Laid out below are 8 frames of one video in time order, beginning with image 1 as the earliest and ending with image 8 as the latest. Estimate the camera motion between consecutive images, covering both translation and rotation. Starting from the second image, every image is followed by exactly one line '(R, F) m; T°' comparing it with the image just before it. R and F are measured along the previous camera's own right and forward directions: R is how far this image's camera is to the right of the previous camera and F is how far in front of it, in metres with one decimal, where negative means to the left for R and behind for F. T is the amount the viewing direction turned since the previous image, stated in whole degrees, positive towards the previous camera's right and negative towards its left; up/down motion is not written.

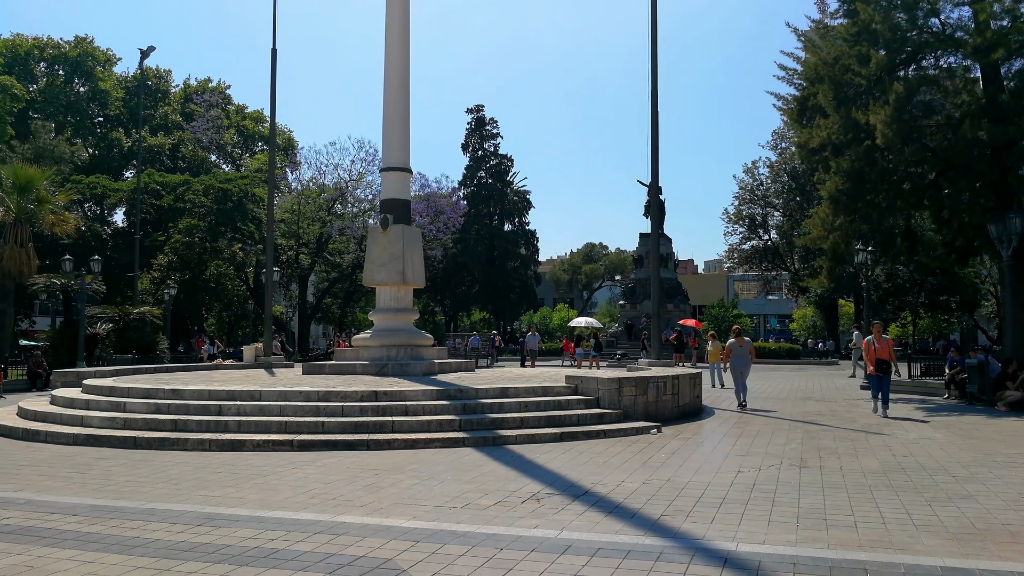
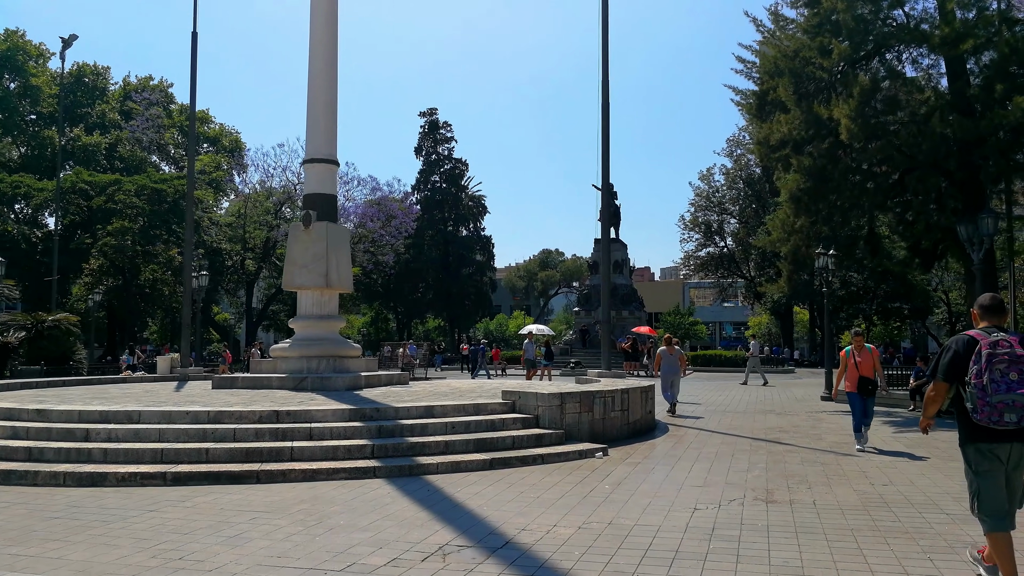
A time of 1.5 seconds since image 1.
(+0.4, +1.4) m; +3°
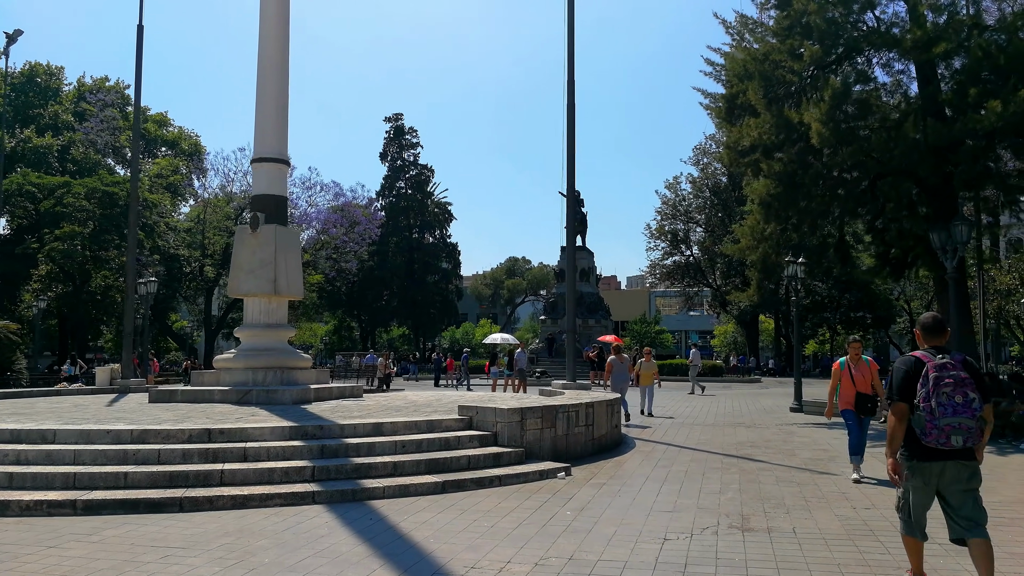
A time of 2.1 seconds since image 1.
(+0.1, +0.7) m; +2°
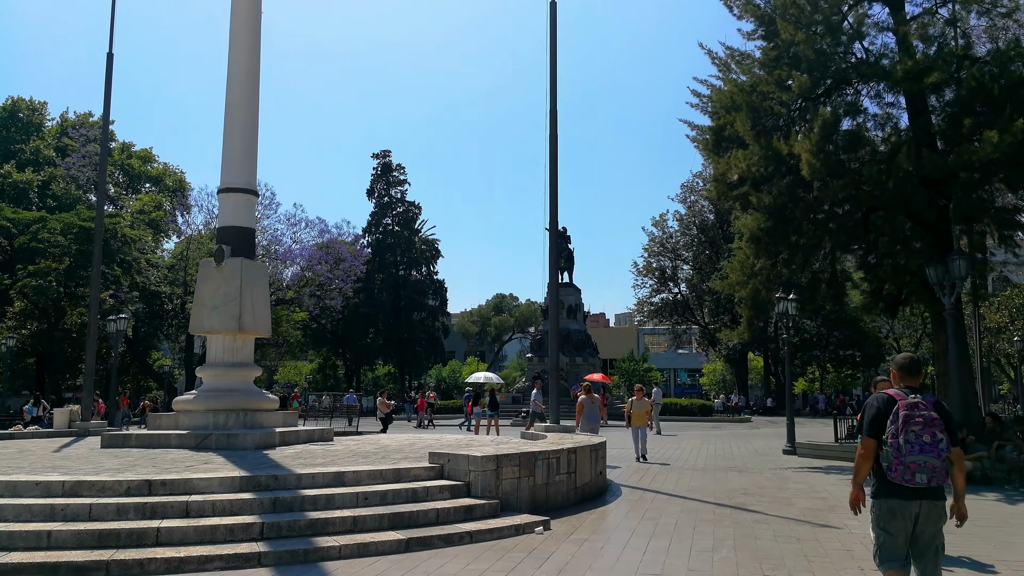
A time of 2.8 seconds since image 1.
(+0.2, +0.7) m; +1°
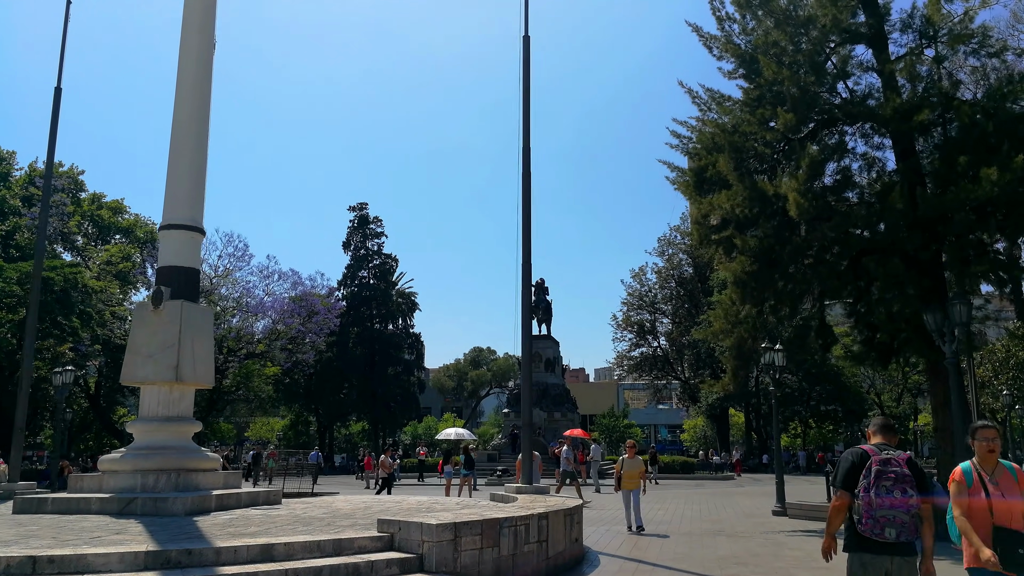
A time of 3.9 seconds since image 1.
(+0.2, +1.1) m; +1°
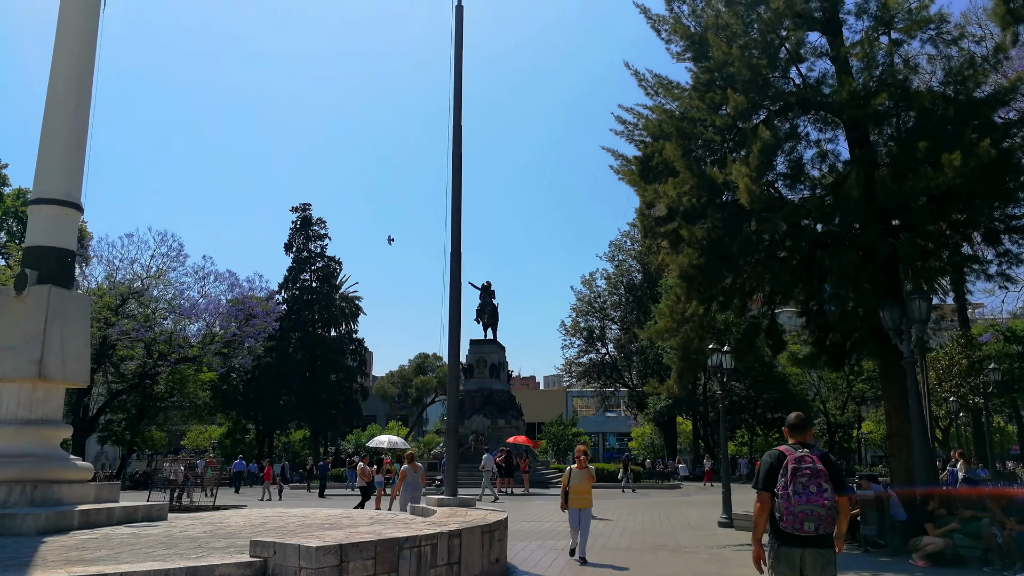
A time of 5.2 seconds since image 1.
(+0.4, +1.2) m; +3°
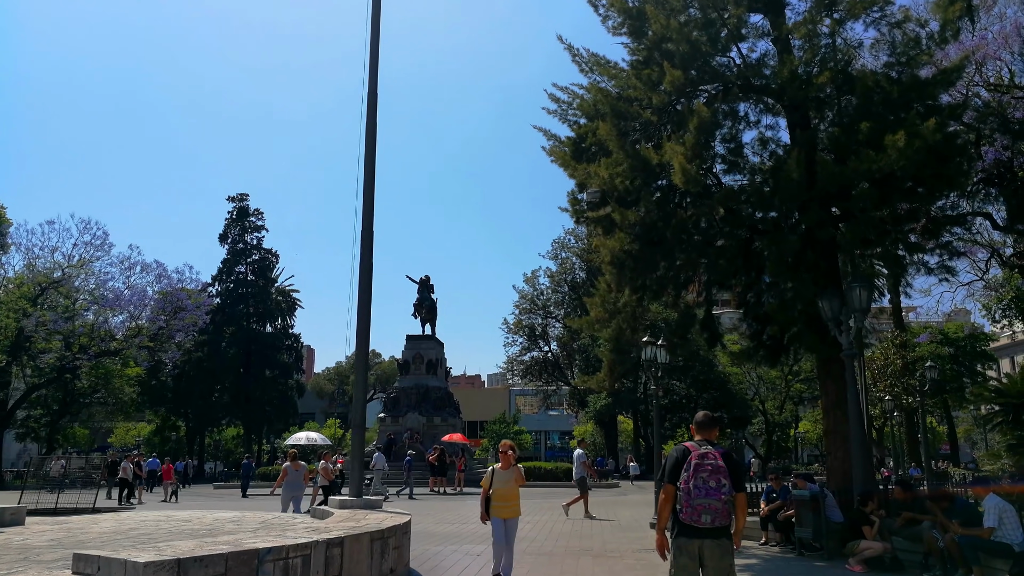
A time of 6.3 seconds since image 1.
(+0.4, +1.0) m; +4°
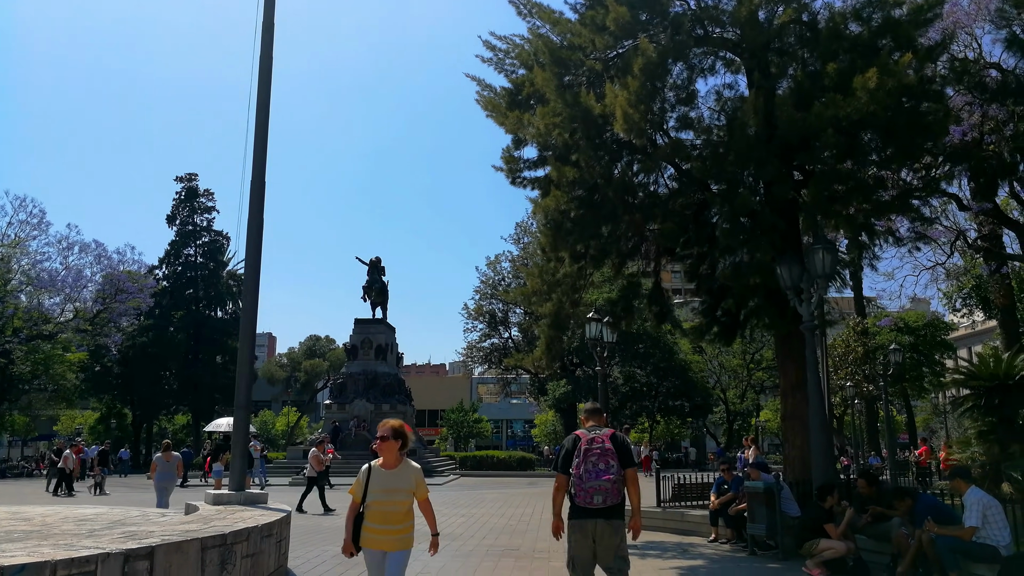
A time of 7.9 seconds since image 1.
(+0.6, +1.5) m; +2°
